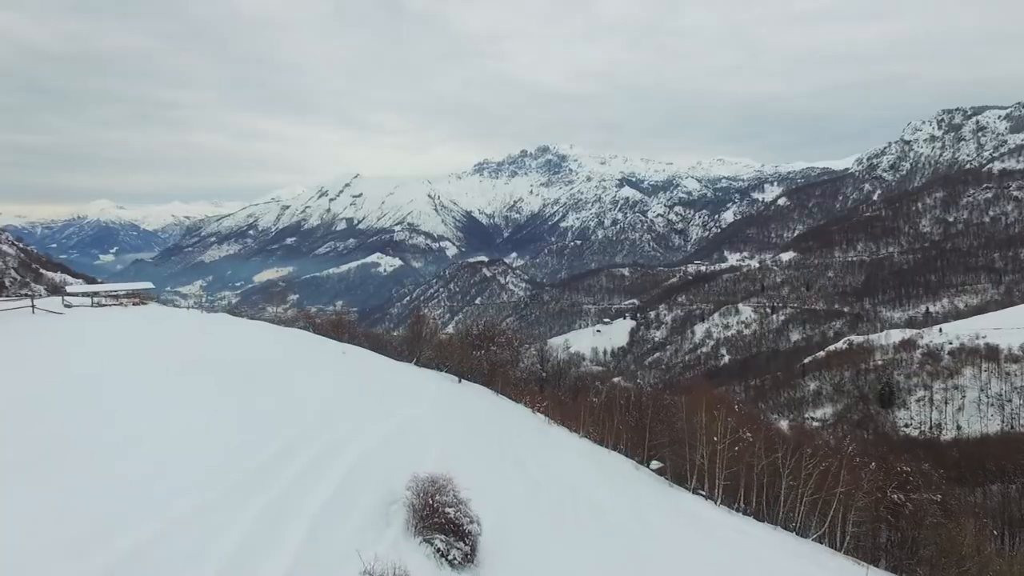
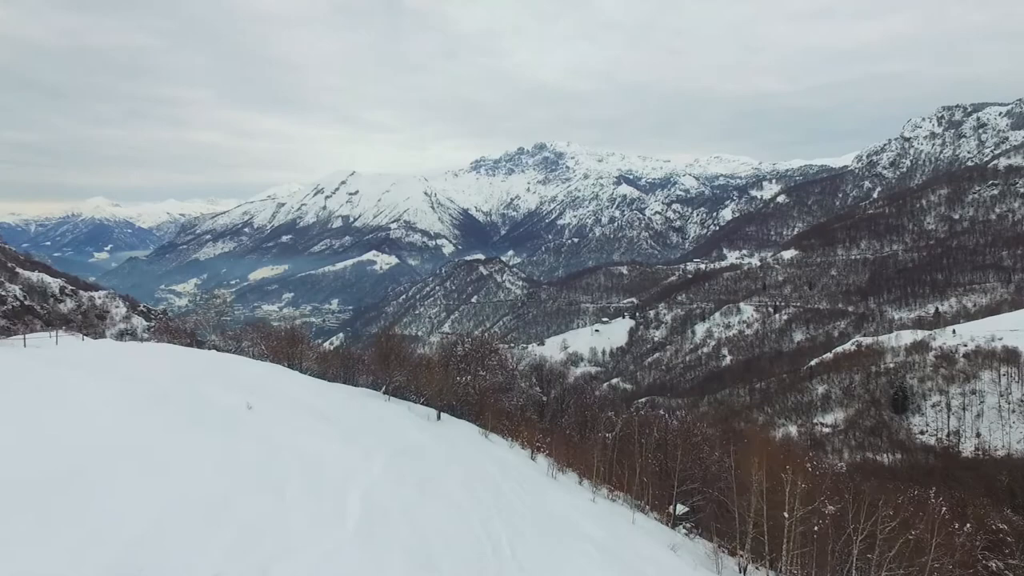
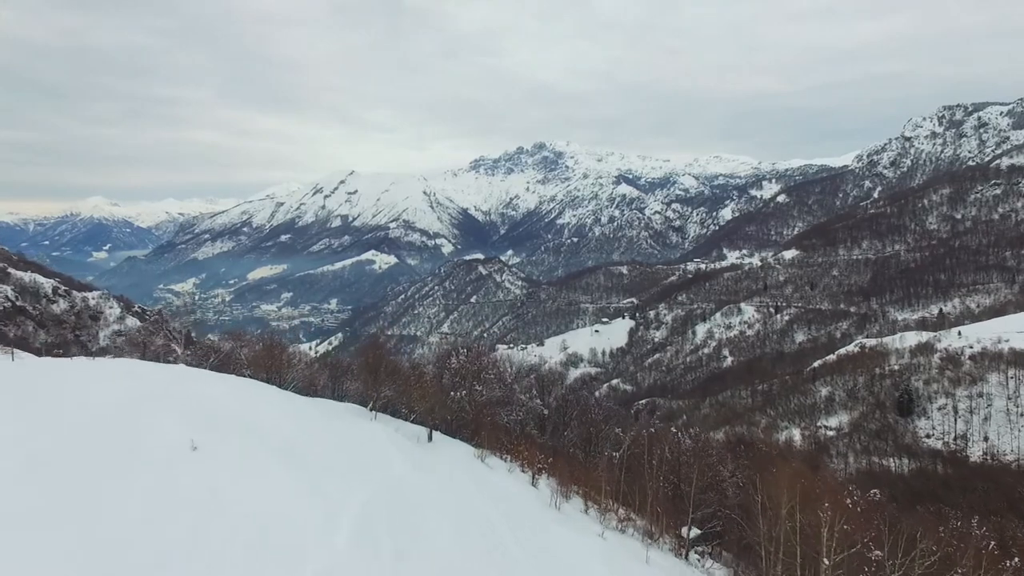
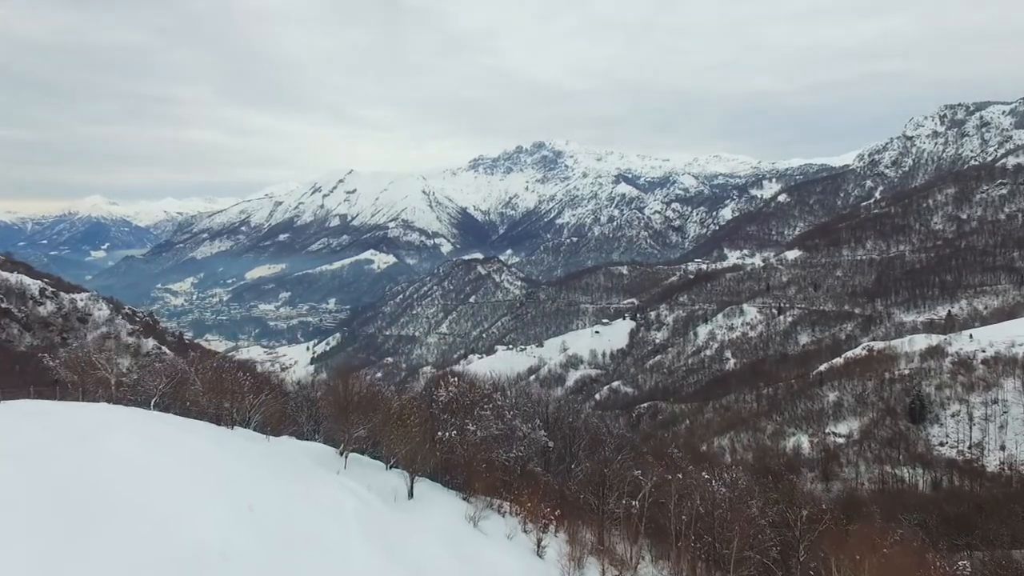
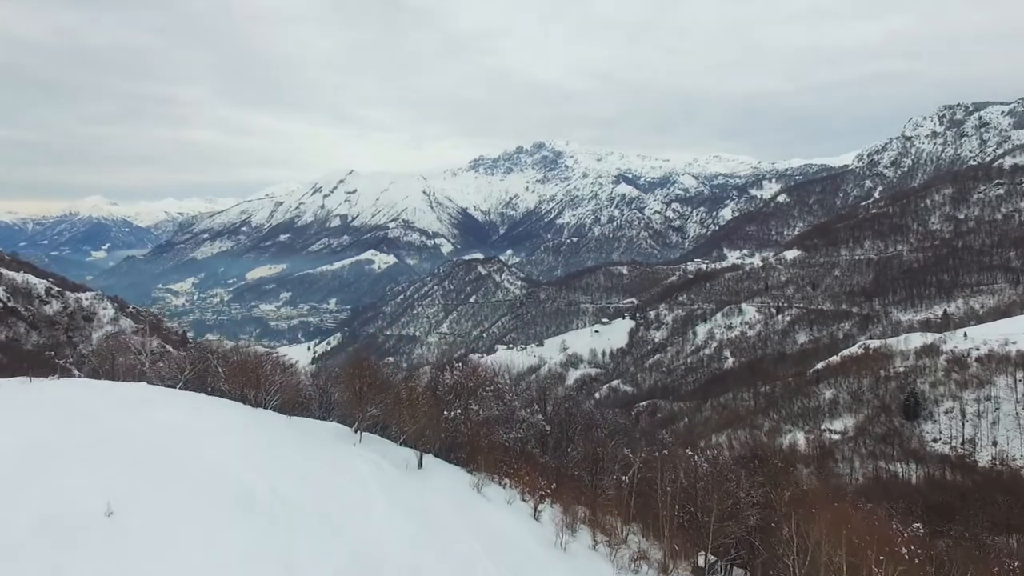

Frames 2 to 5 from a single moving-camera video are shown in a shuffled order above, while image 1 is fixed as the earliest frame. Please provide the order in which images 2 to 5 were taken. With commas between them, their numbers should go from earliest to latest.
2, 3, 5, 4
